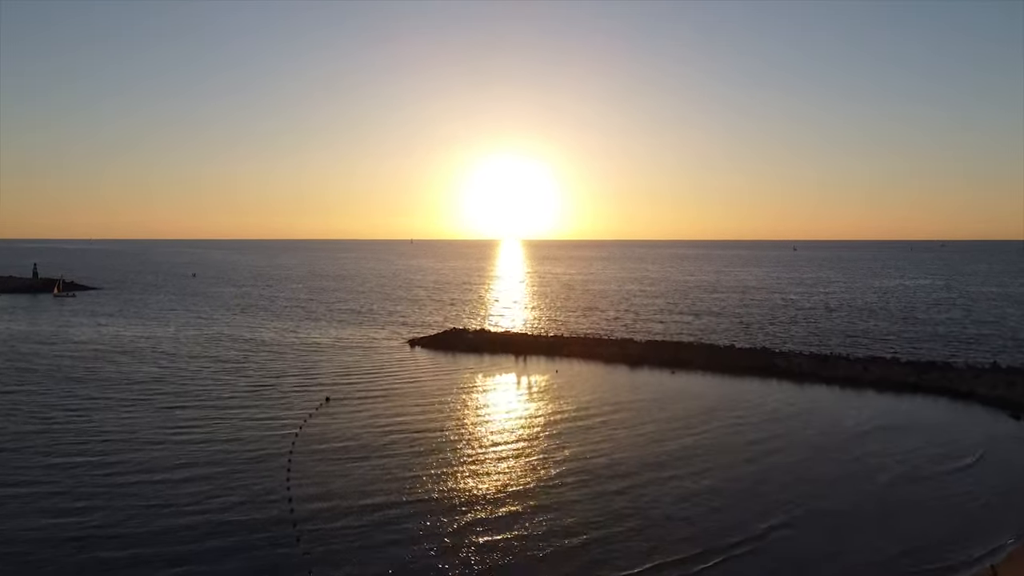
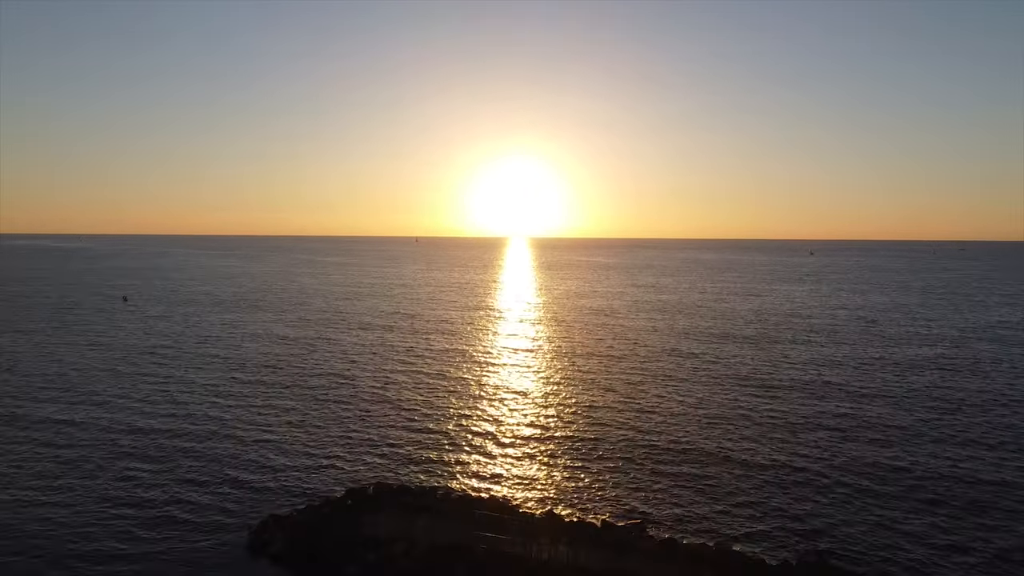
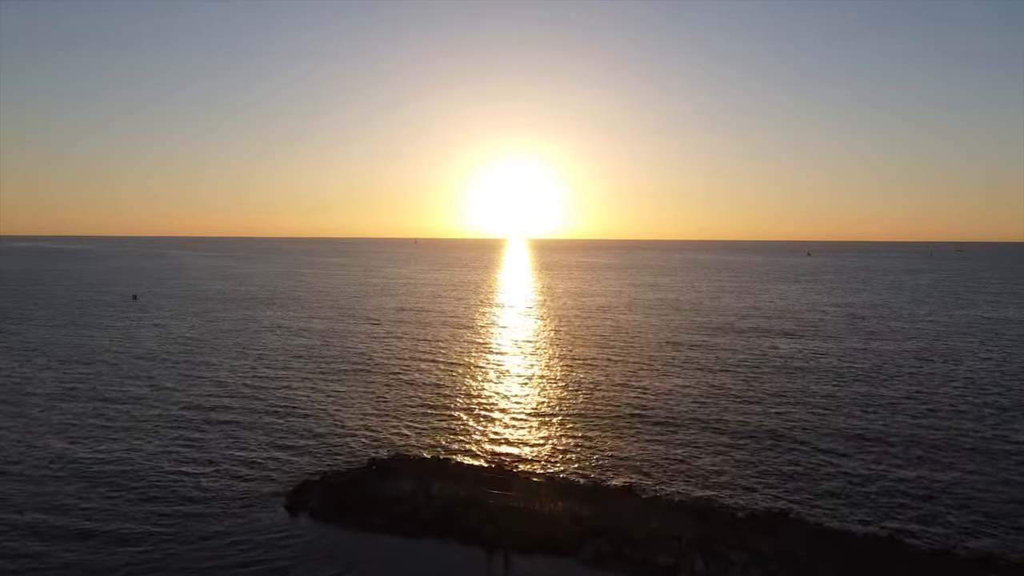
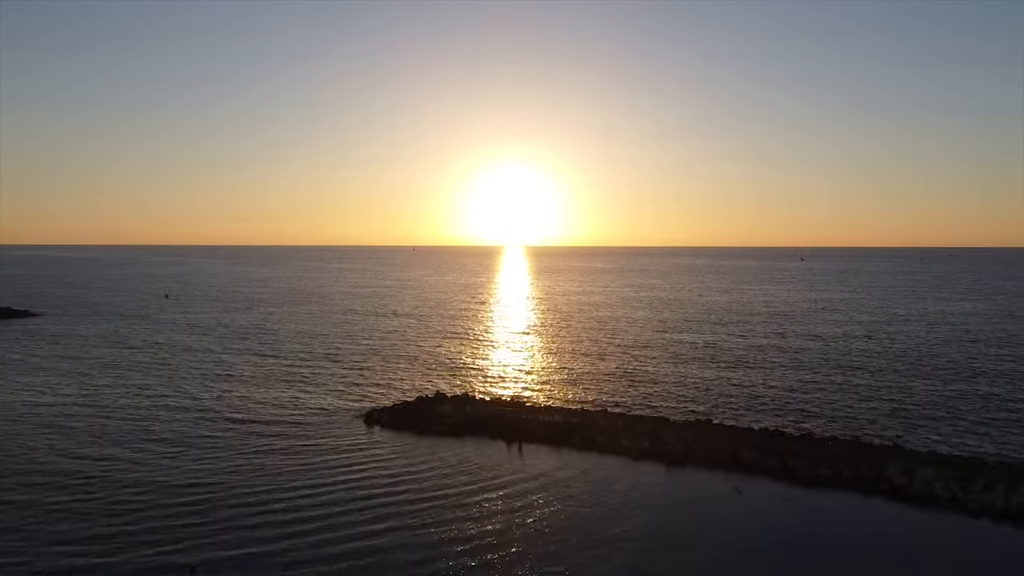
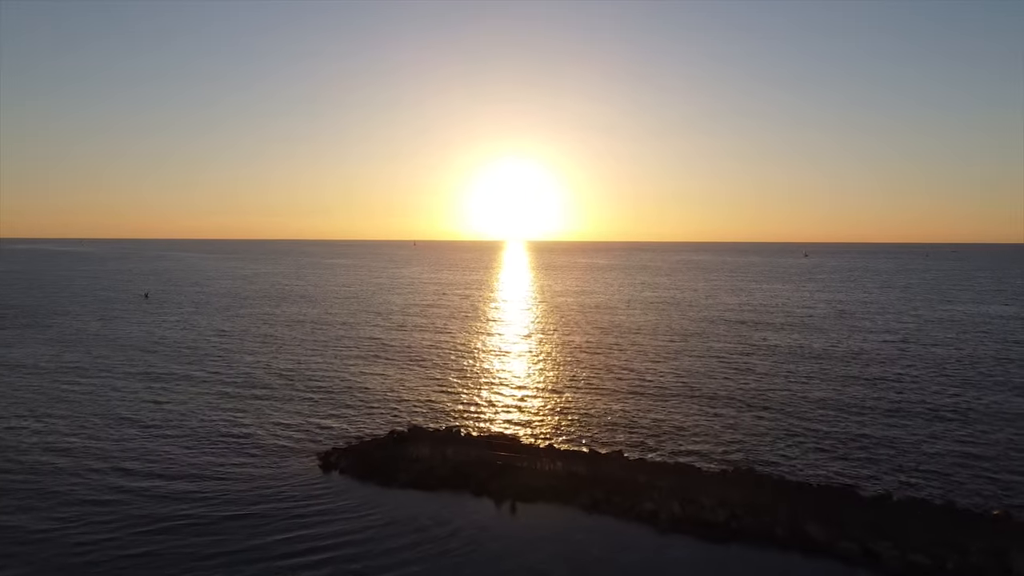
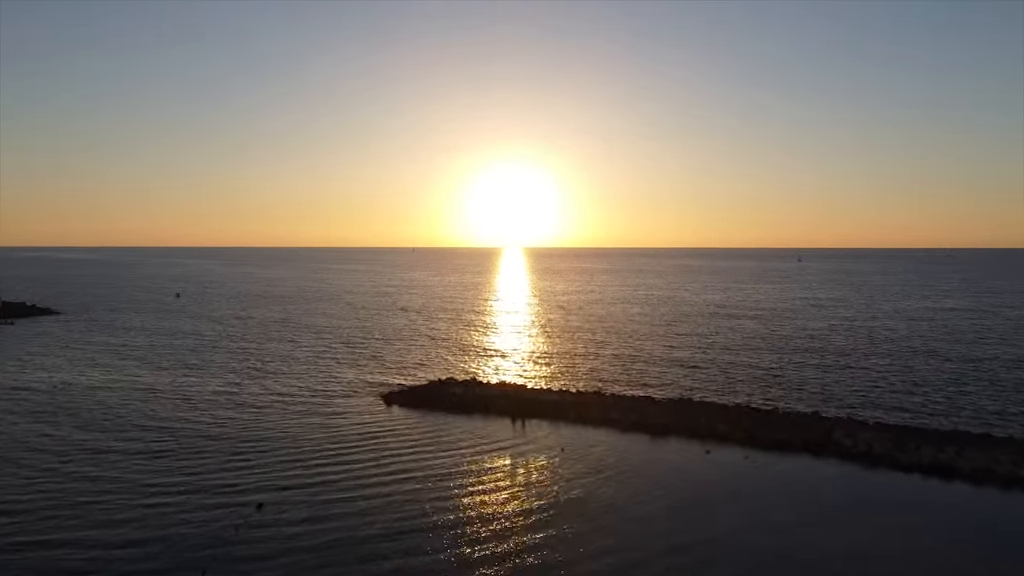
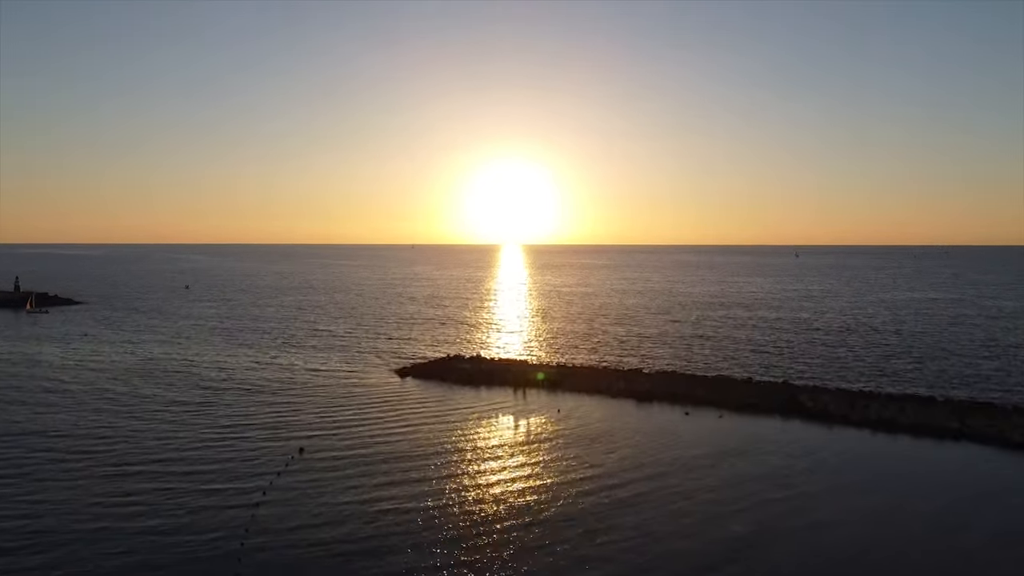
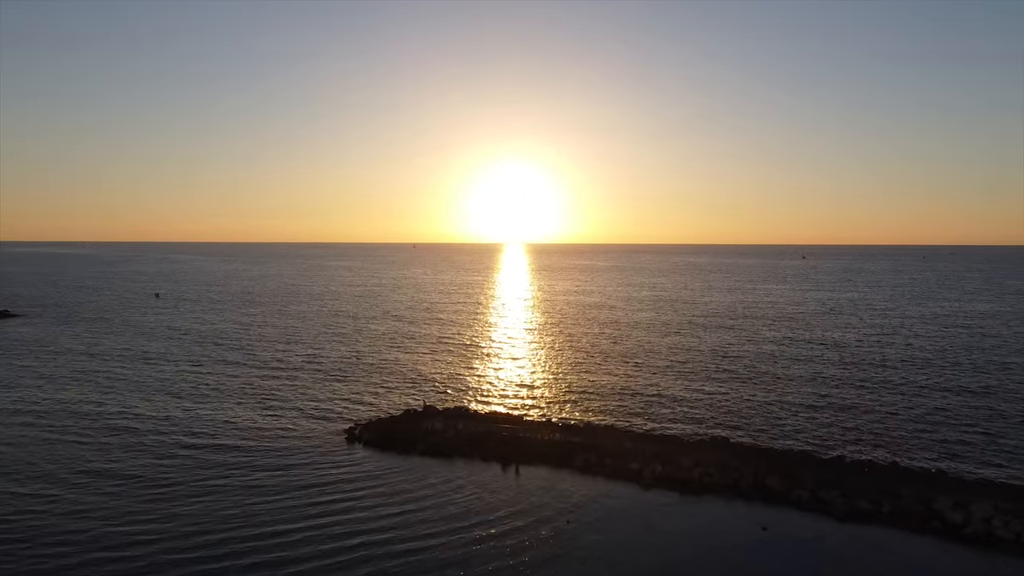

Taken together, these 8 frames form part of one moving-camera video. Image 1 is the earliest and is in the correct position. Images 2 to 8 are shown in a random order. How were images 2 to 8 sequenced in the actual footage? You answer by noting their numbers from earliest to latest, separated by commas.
7, 6, 4, 8, 5, 3, 2
